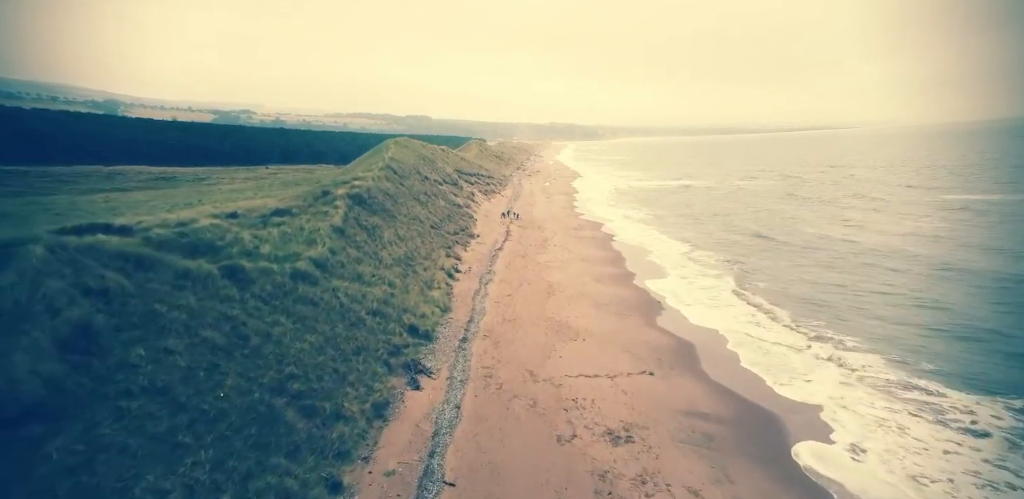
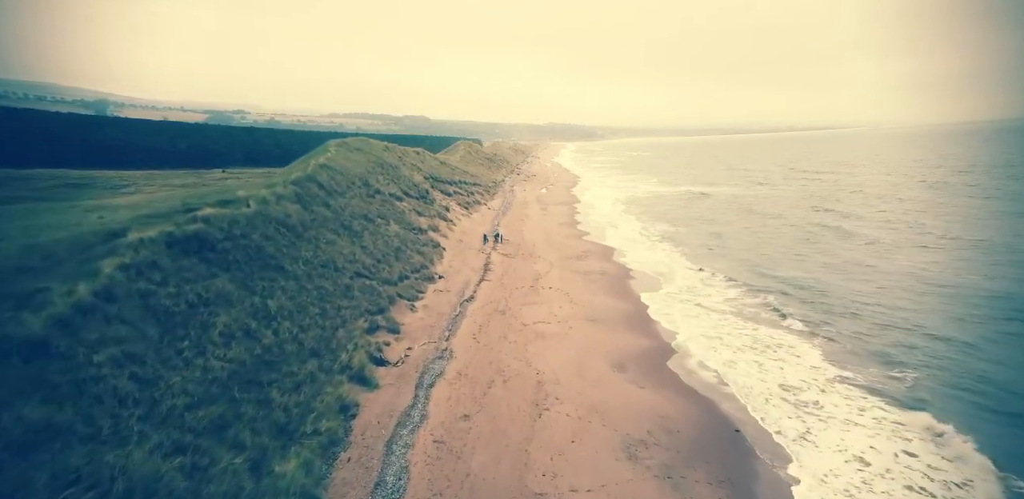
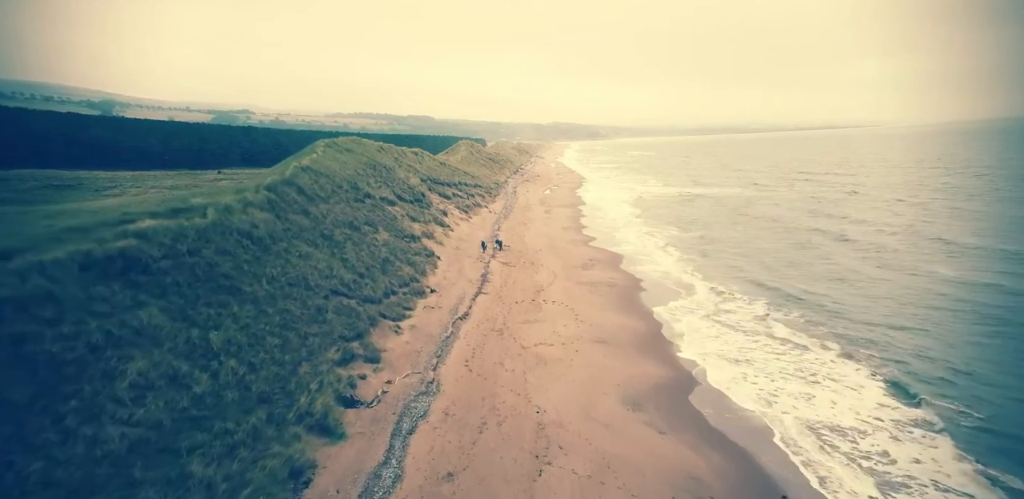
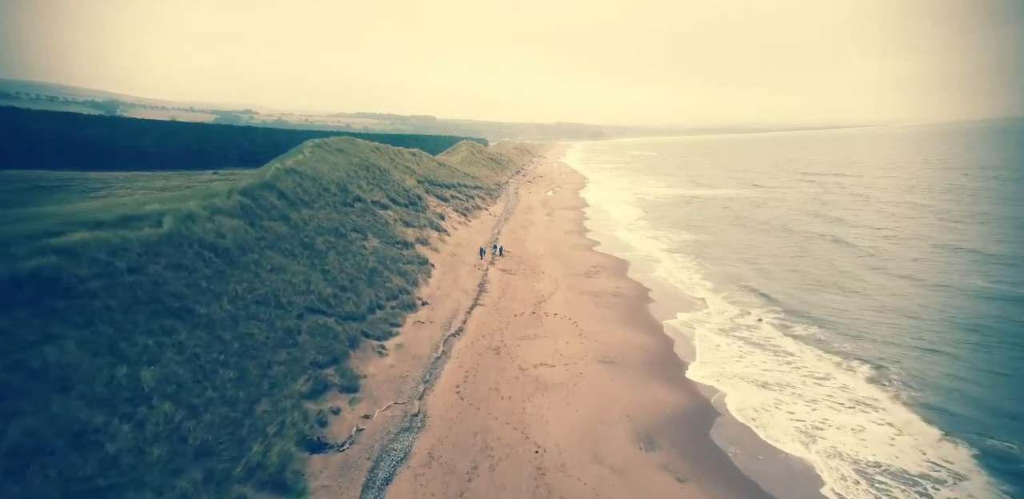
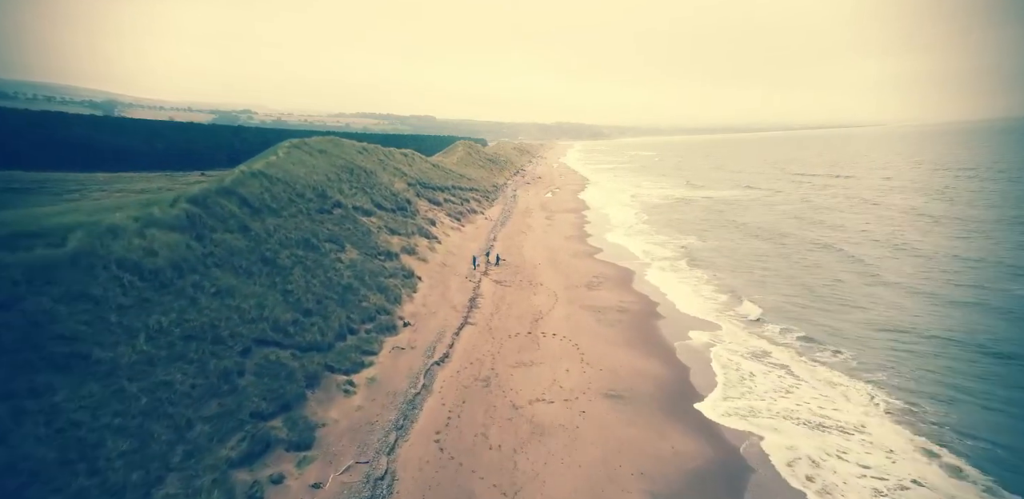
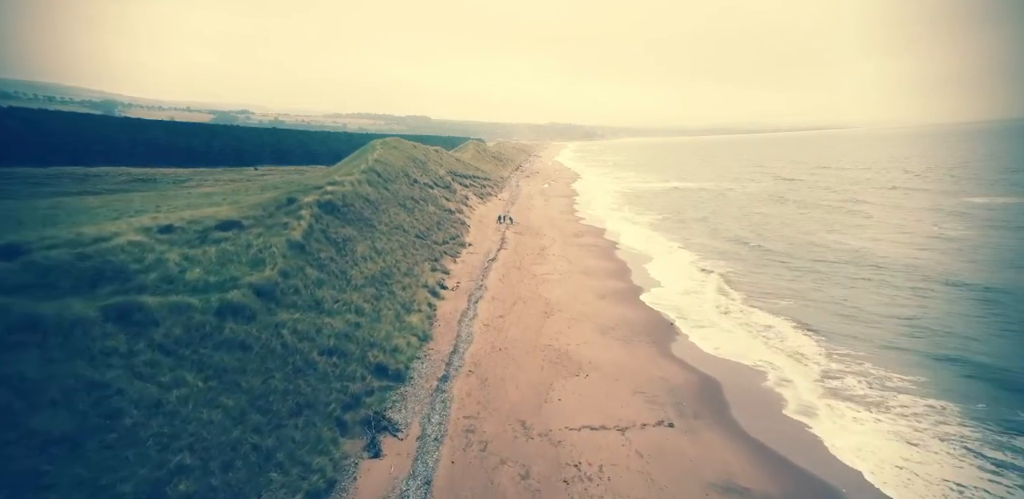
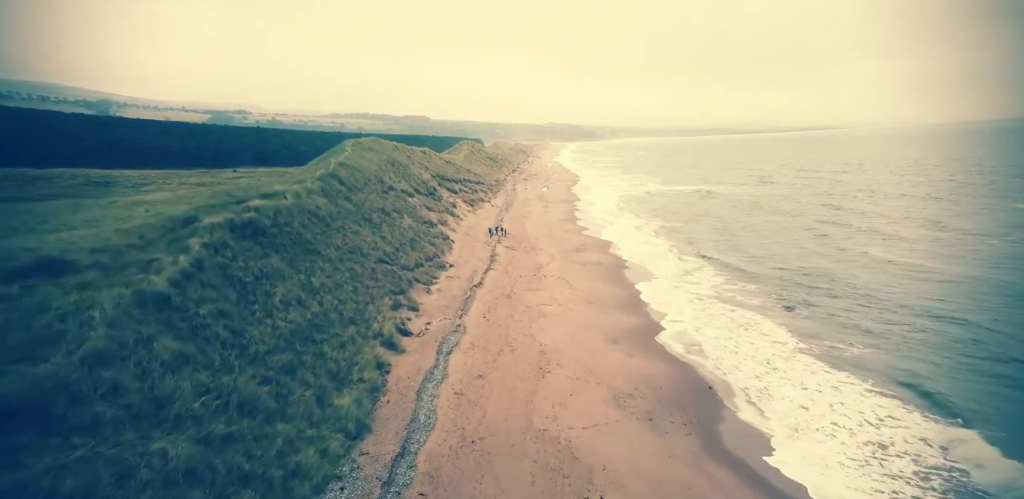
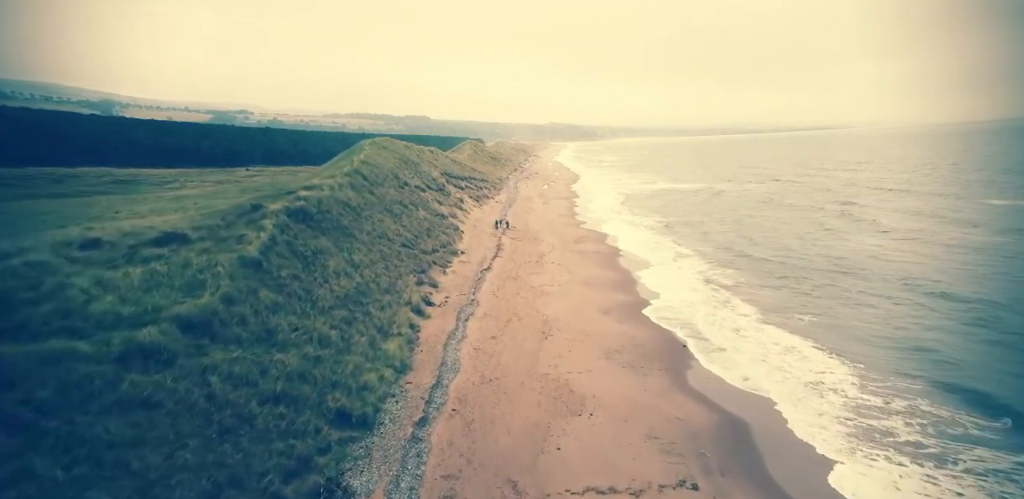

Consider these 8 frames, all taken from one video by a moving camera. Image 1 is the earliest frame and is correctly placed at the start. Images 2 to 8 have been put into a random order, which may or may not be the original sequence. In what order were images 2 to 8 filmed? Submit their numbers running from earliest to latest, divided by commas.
6, 8, 7, 2, 3, 4, 5
